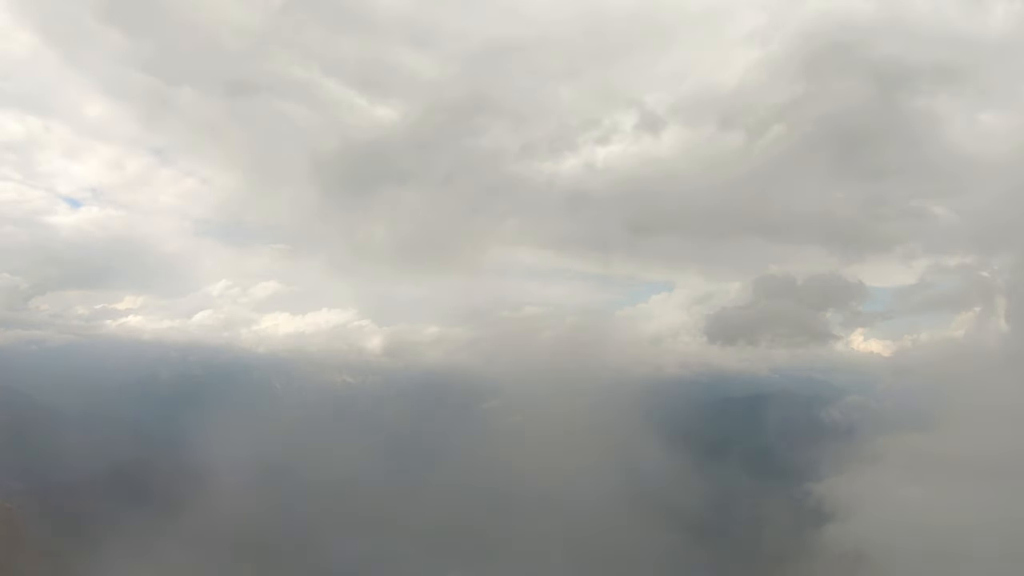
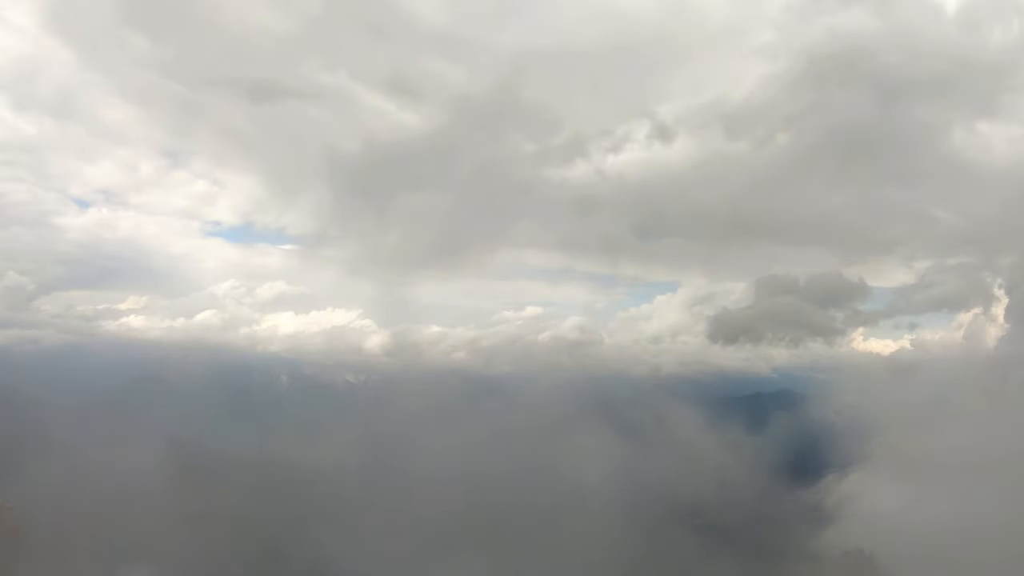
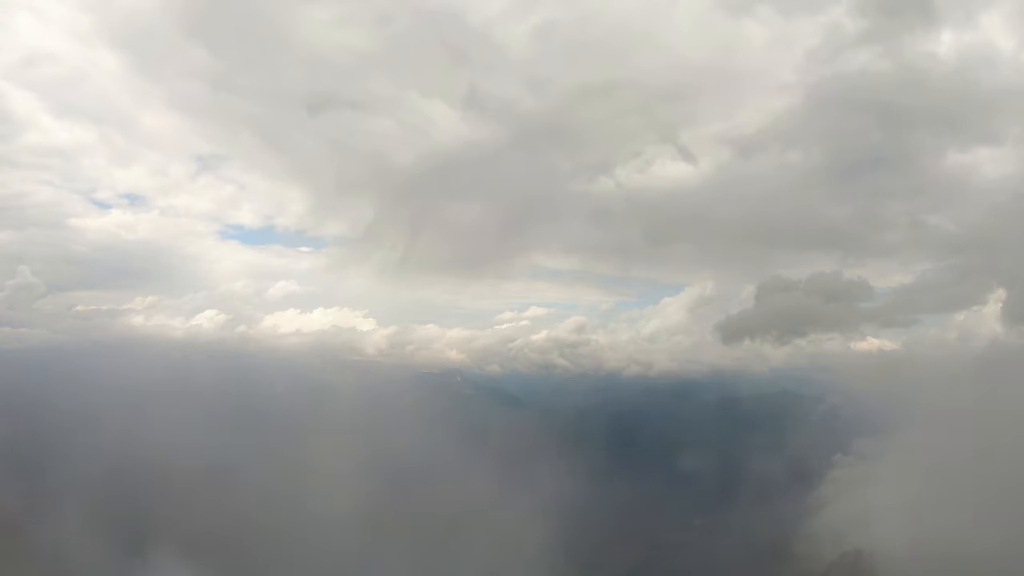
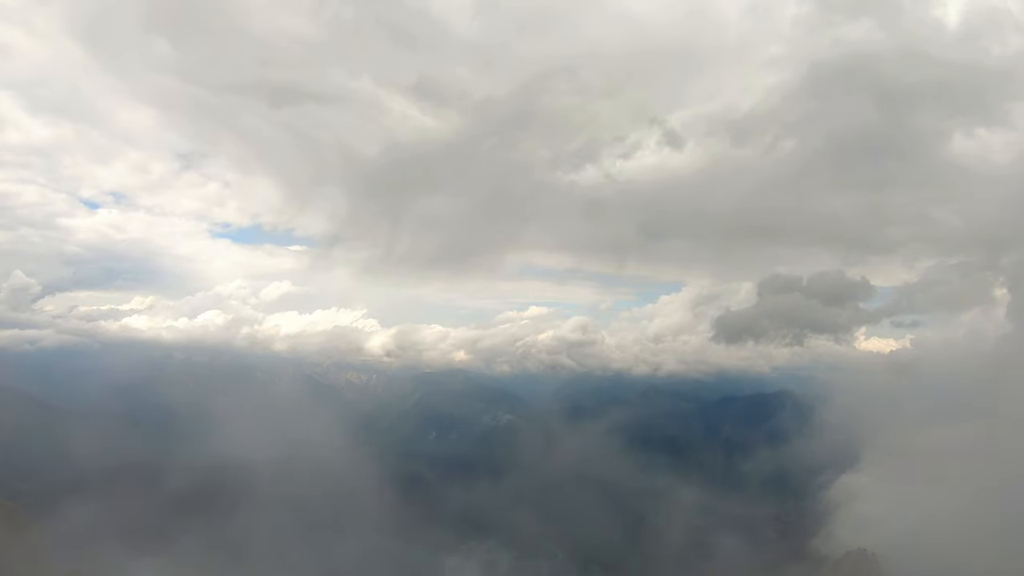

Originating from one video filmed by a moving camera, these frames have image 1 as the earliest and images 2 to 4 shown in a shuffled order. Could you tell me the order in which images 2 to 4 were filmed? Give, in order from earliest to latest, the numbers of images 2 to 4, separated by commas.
2, 4, 3
